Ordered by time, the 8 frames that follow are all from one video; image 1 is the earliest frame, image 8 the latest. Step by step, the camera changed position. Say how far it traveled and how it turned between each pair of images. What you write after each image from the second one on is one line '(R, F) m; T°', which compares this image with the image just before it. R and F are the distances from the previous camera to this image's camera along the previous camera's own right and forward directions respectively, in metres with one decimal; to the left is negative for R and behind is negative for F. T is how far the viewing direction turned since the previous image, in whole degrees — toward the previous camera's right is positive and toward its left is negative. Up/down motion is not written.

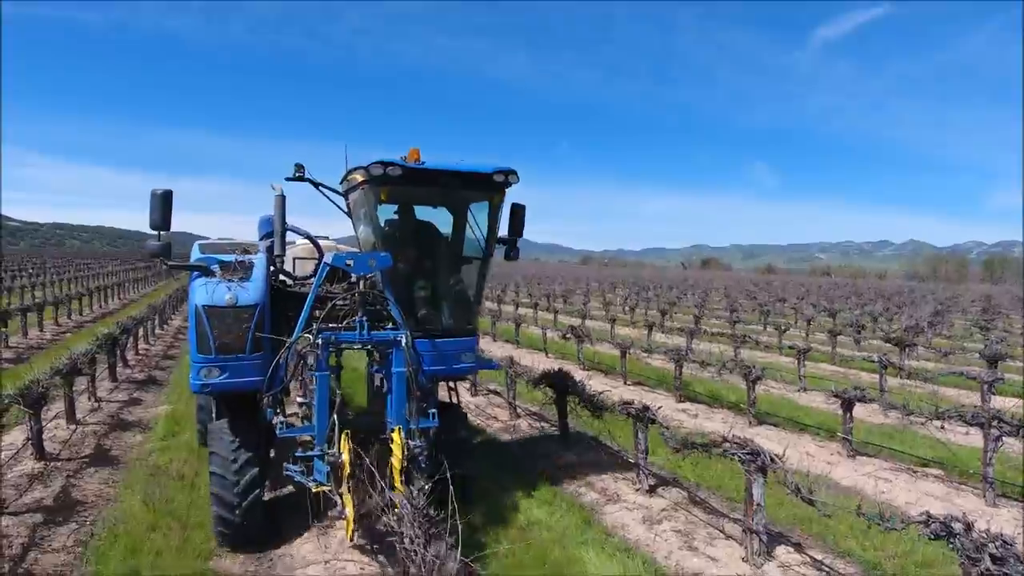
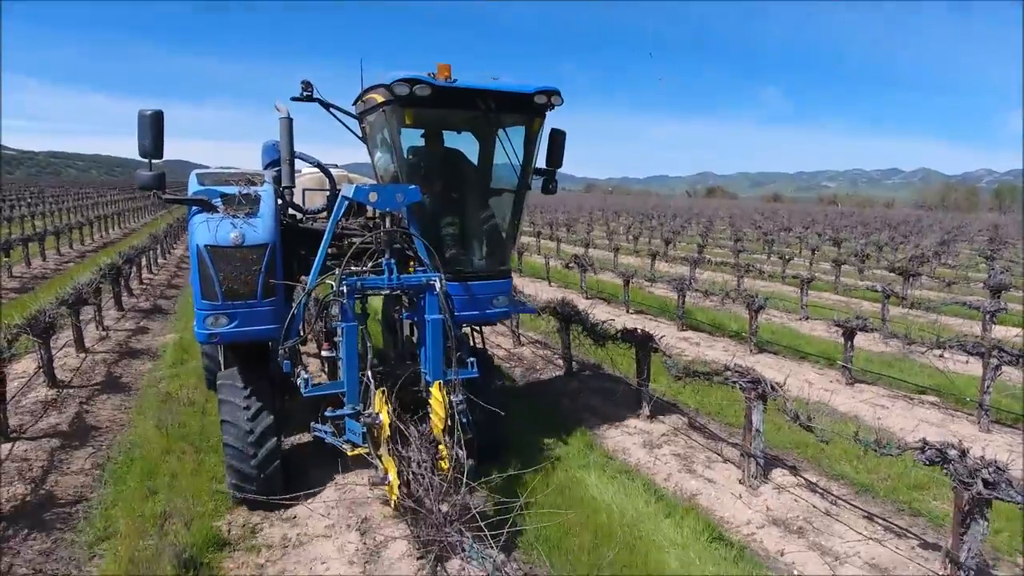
(0.0, +0.1) m; 0°
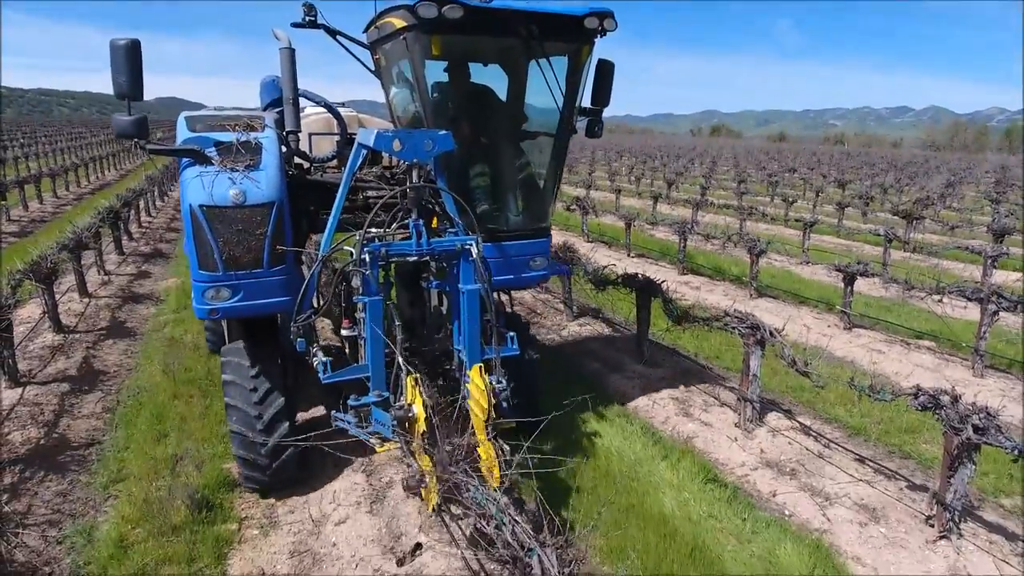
(0.0, 0.0) m; 0°
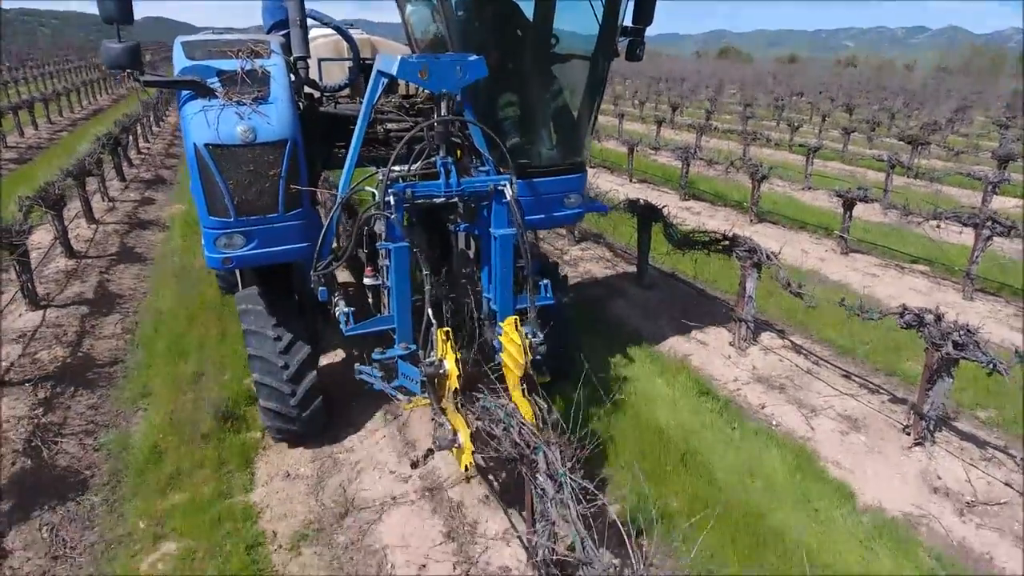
(0.0, -0.2) m; 0°
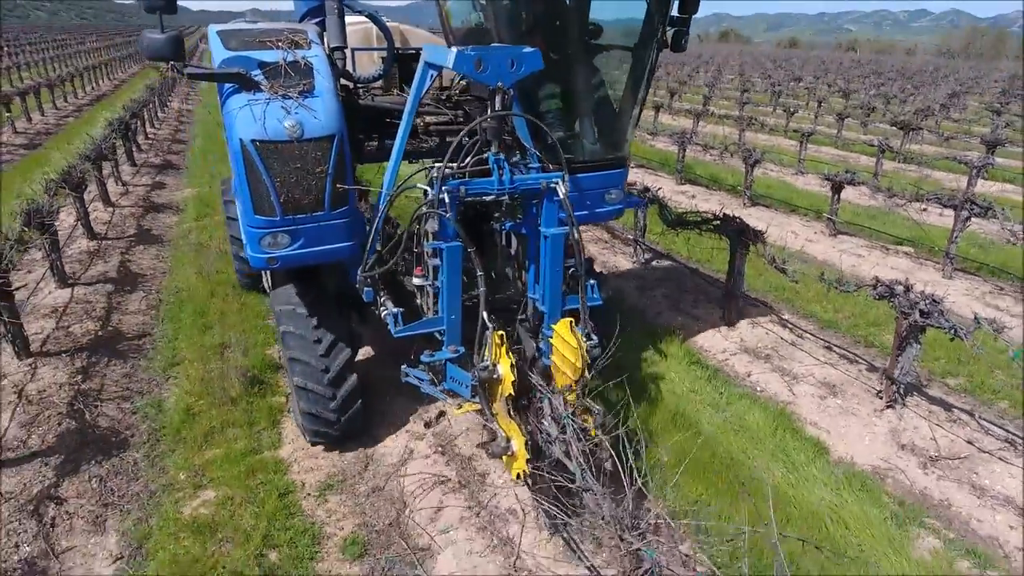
(0.0, -0.4) m; 0°
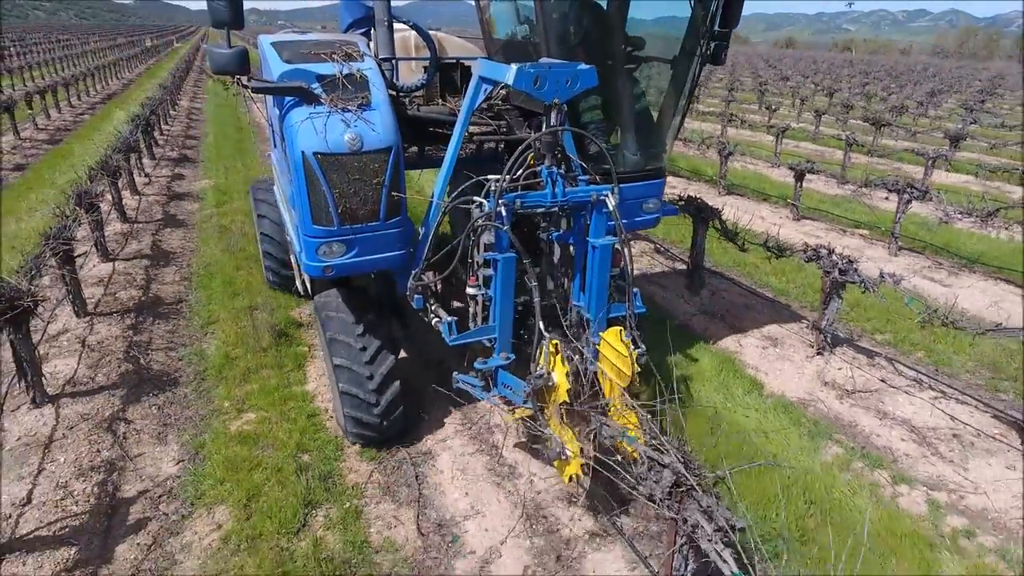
(+0.1, -1.0) m; 0°
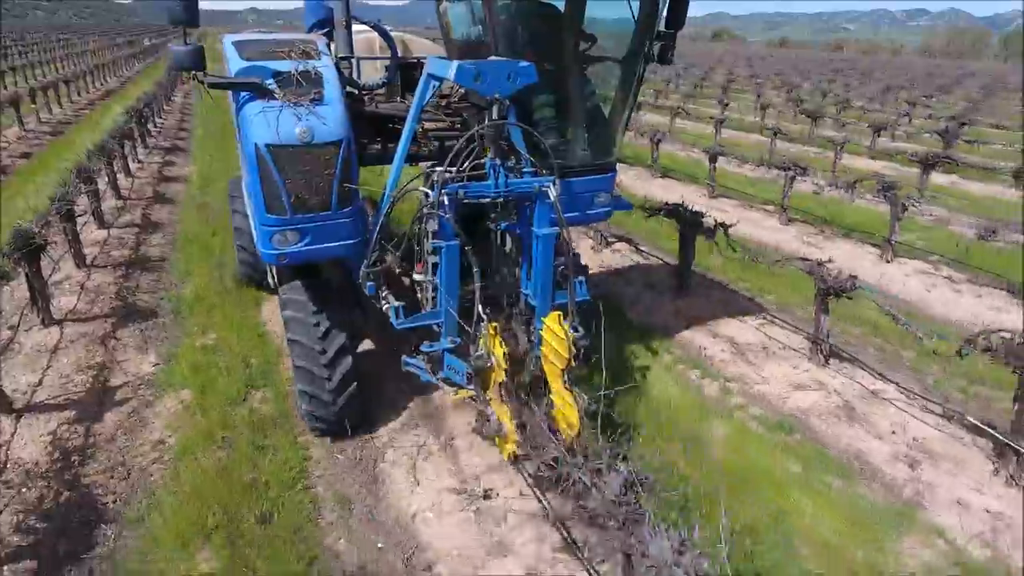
(+1.0, -1.4) m; 0°
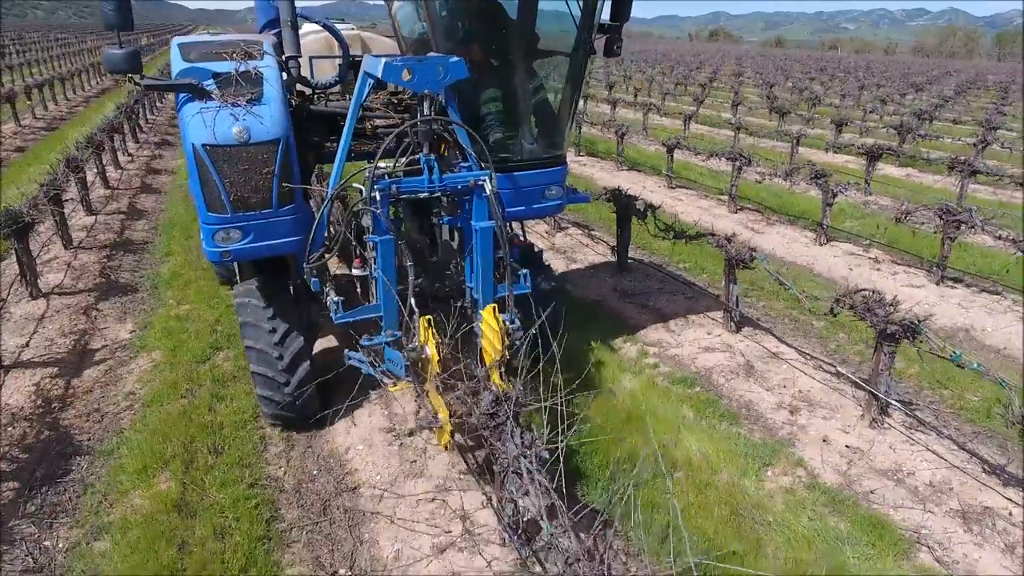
(+0.6, -0.7) m; 0°
